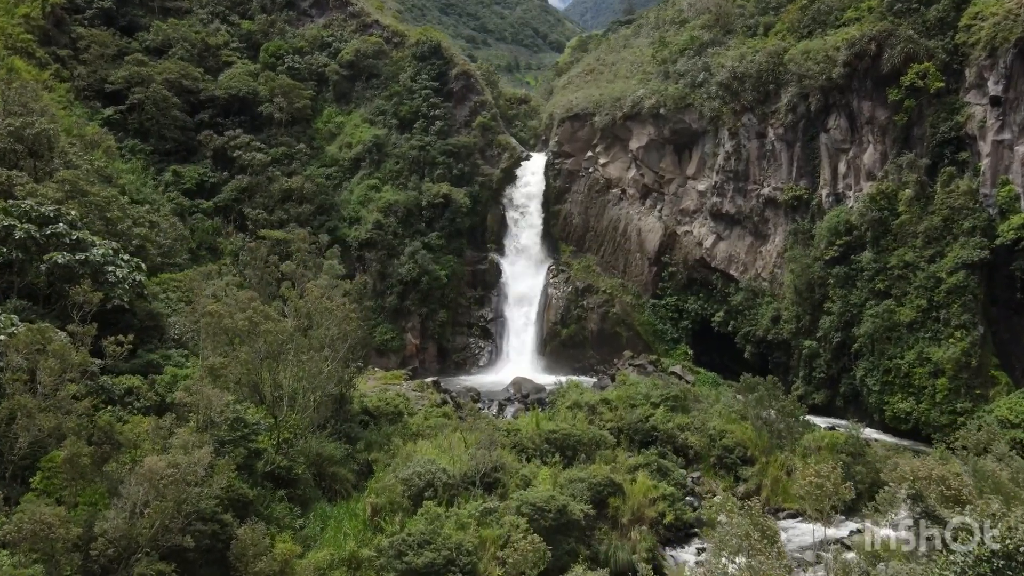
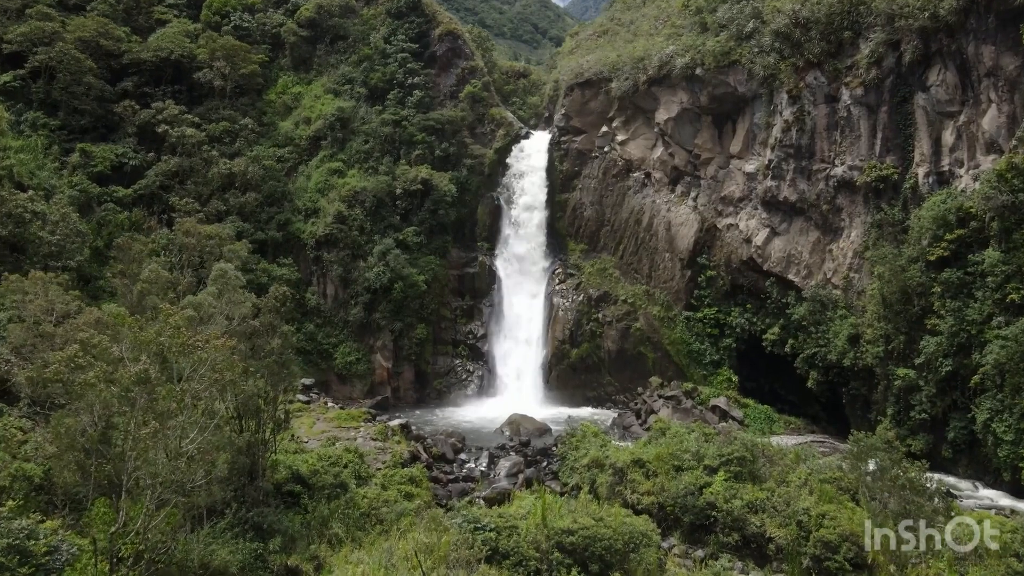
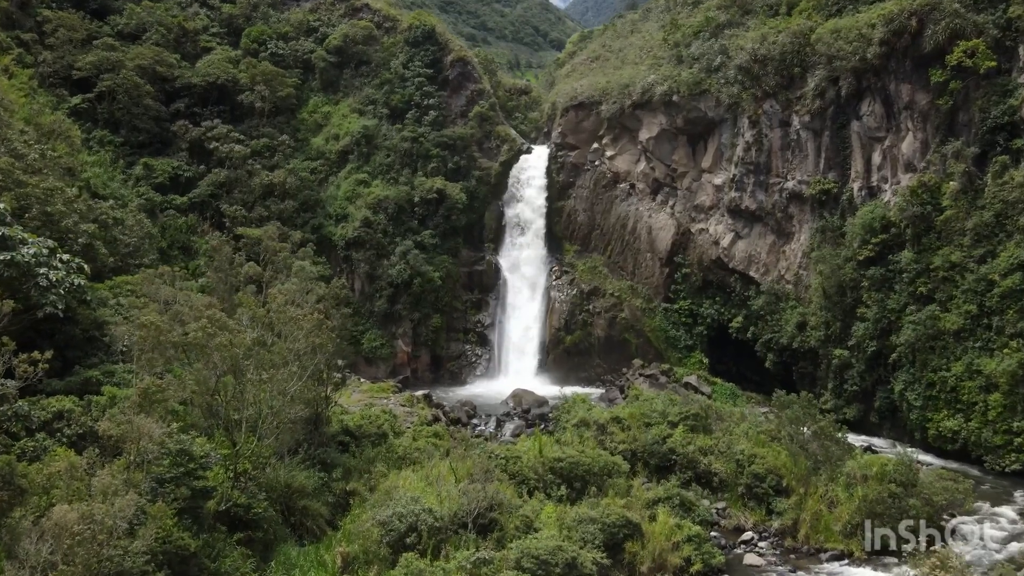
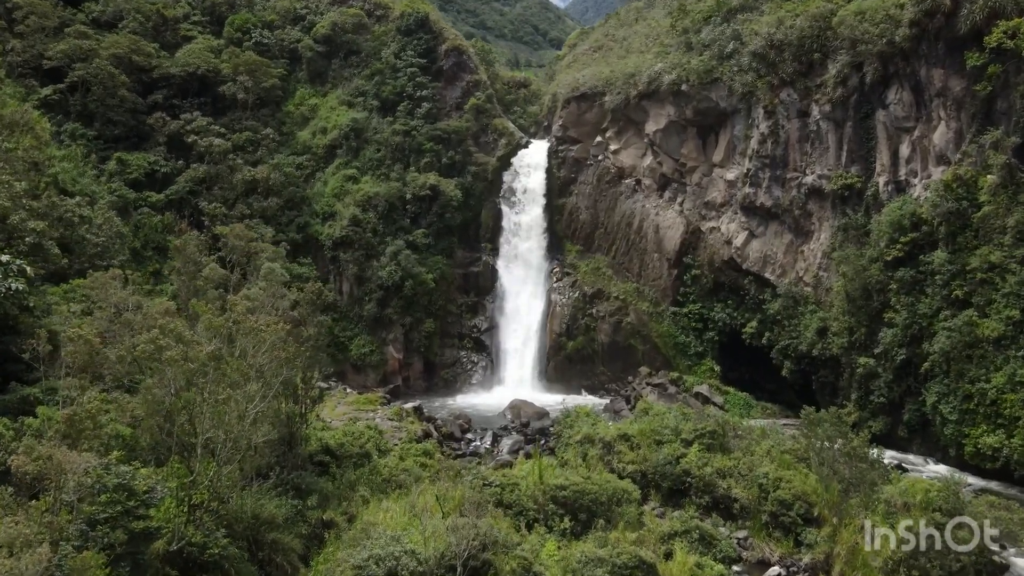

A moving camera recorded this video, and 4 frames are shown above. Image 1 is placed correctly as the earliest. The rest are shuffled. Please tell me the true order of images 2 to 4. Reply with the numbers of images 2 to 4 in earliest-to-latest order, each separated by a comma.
3, 4, 2
